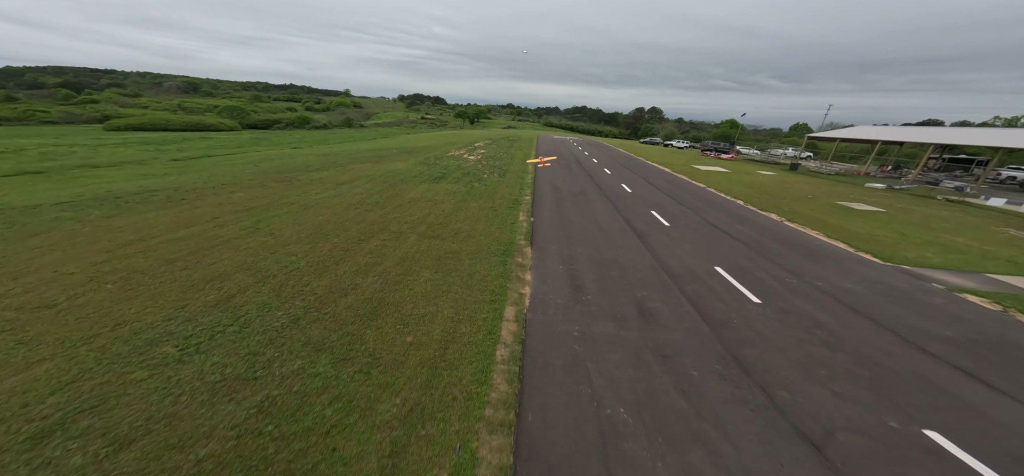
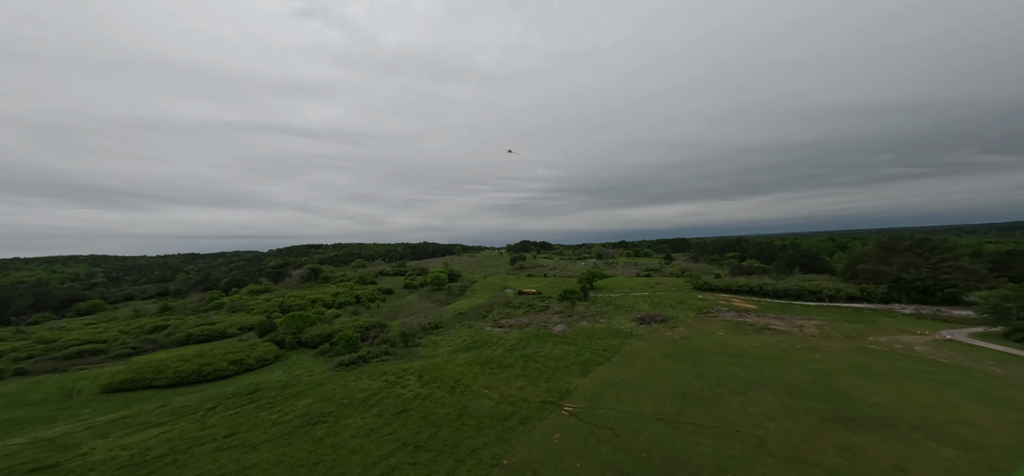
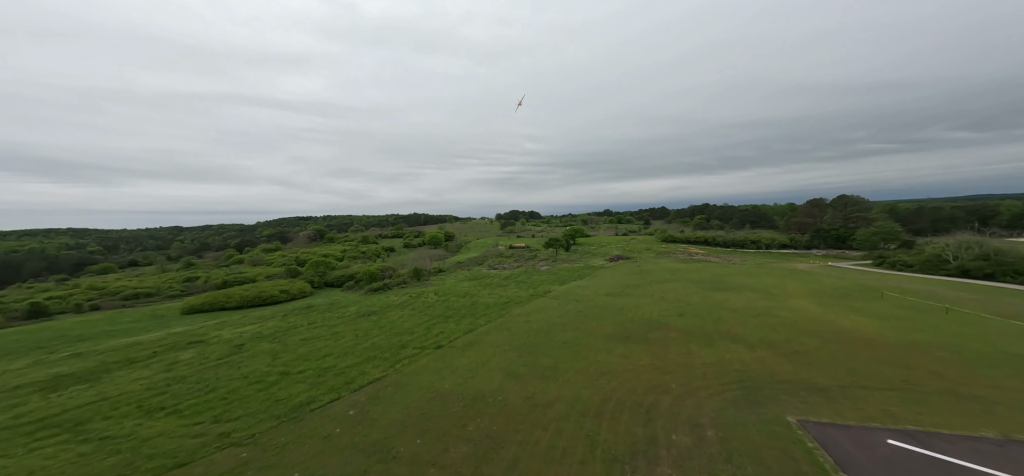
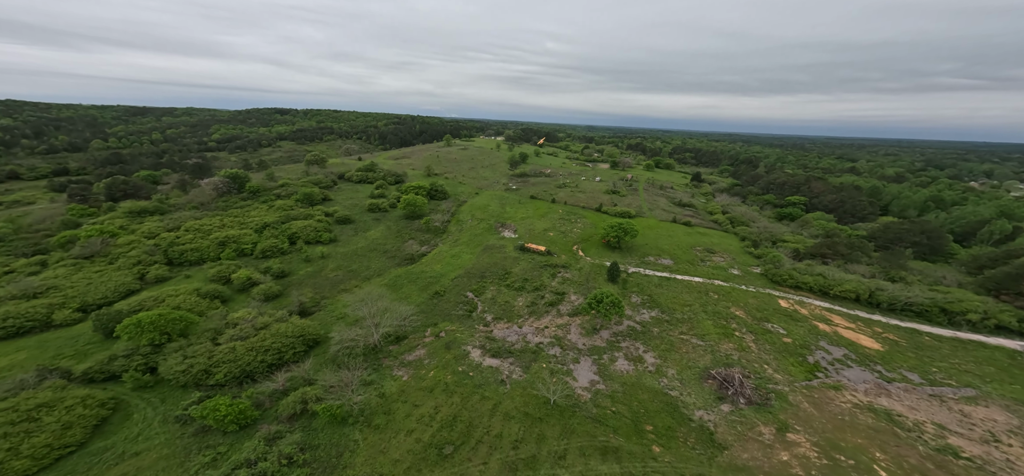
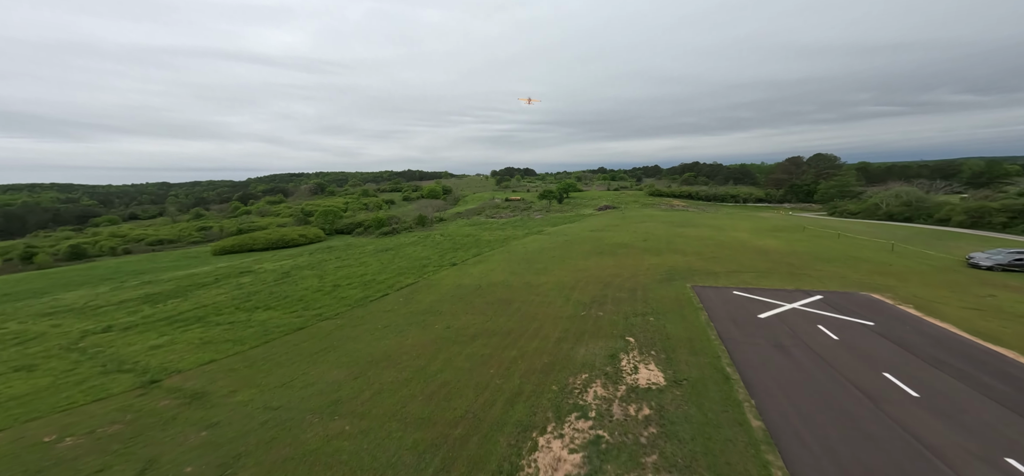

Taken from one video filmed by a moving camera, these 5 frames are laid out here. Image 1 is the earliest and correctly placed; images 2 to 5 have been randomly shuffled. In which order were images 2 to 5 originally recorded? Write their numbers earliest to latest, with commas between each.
5, 3, 2, 4
